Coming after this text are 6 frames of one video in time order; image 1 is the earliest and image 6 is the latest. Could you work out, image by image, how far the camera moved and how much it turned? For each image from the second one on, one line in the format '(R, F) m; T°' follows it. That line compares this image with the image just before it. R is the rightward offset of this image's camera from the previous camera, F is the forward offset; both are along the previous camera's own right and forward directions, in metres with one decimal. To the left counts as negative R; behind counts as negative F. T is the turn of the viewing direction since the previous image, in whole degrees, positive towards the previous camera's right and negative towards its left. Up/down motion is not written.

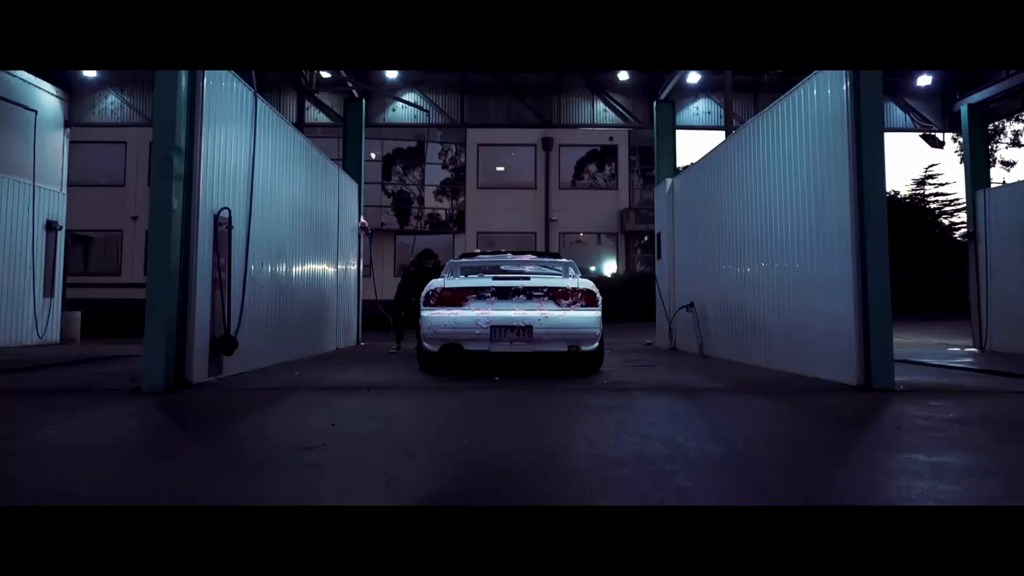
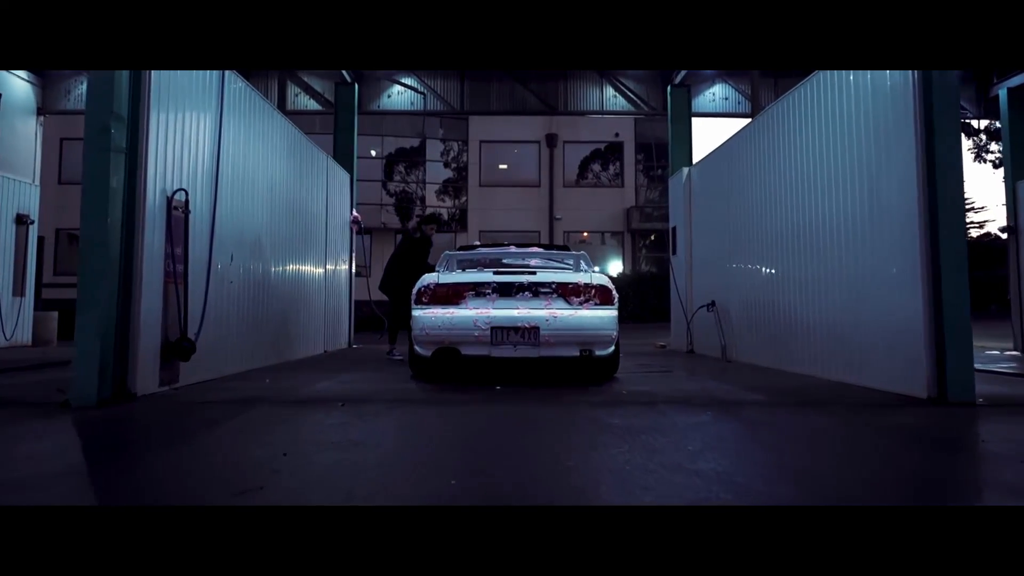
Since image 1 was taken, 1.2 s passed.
(0.0, +1.0) m; 0°
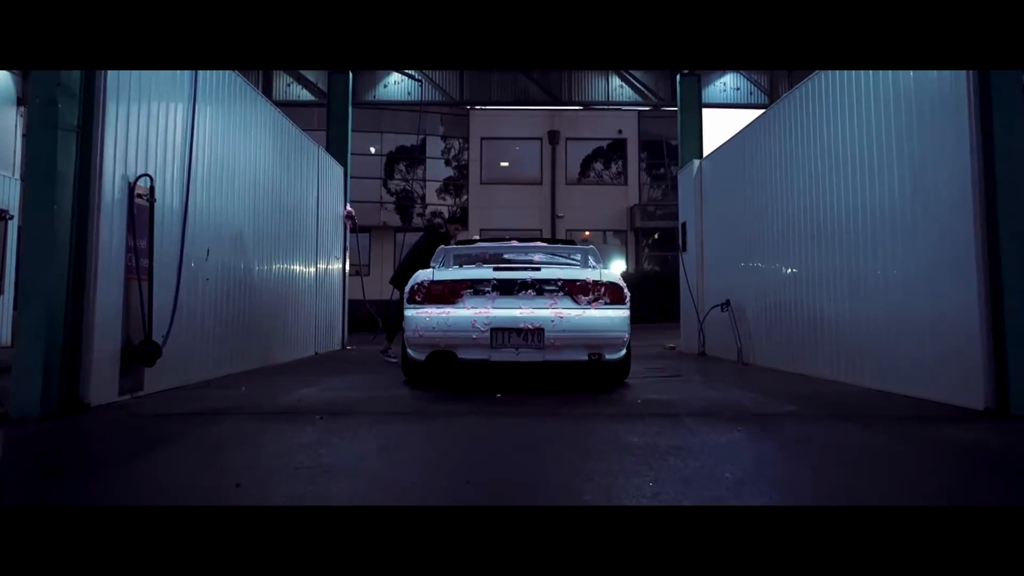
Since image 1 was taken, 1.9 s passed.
(0.0, +0.6) m; 0°
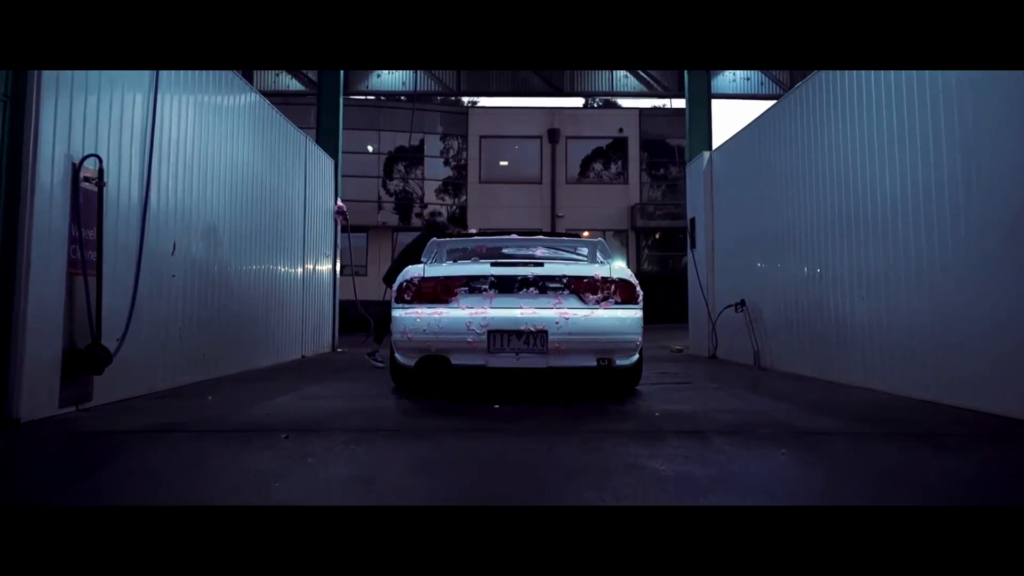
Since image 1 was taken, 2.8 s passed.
(0.0, +0.6) m; 0°
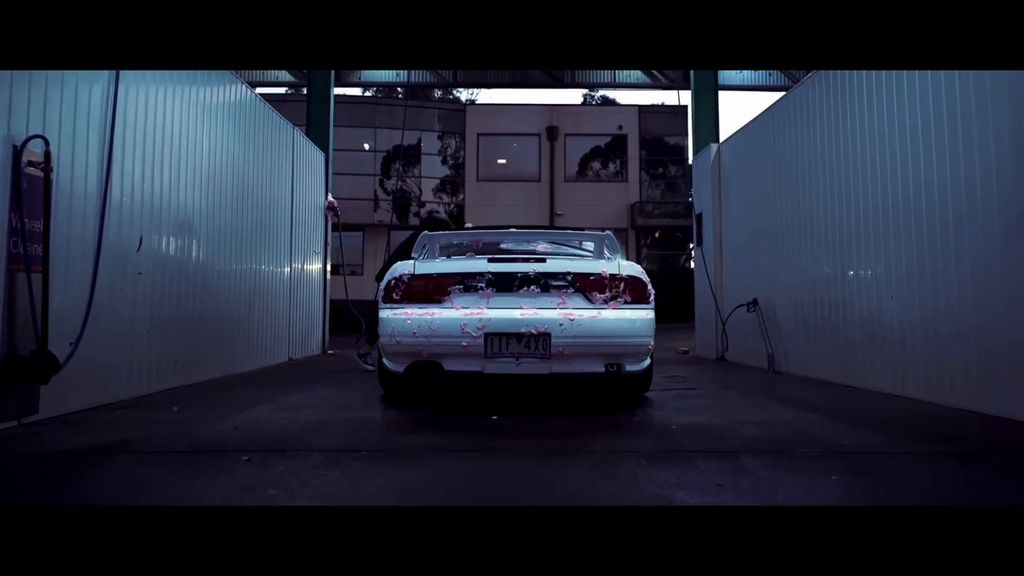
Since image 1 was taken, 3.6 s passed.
(0.0, +0.5) m; 0°
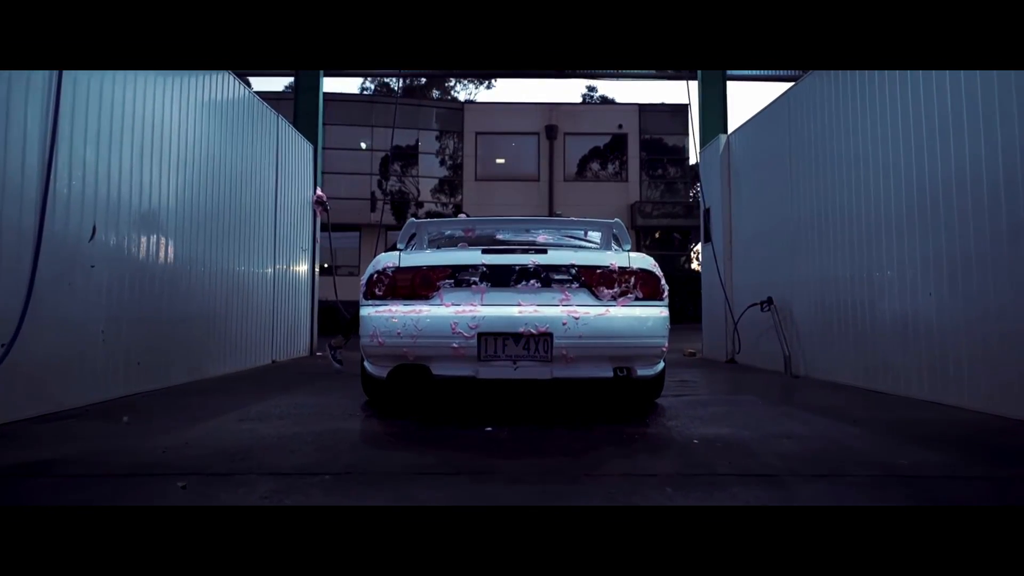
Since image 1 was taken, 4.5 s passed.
(0.0, +0.5) m; 0°
